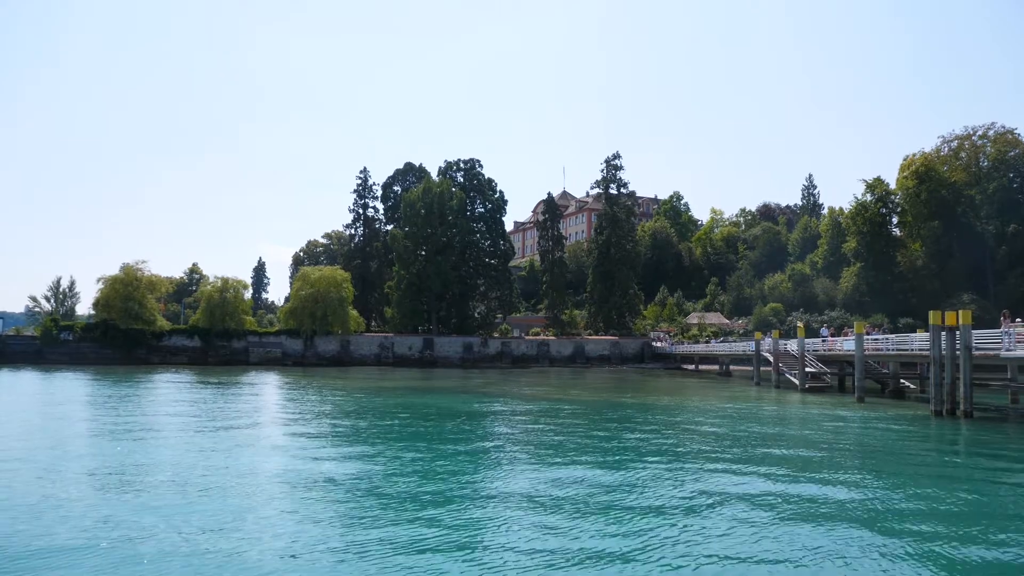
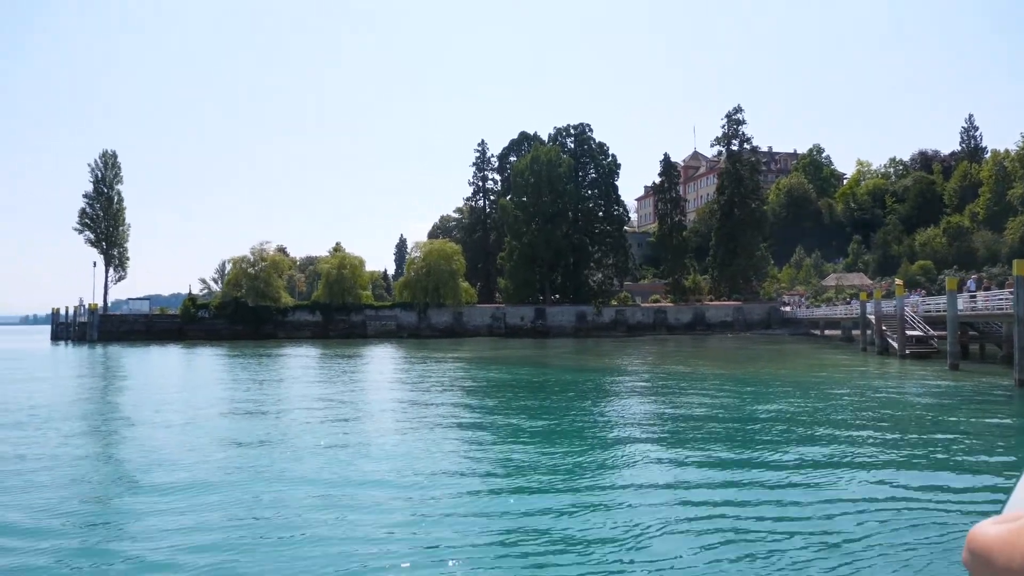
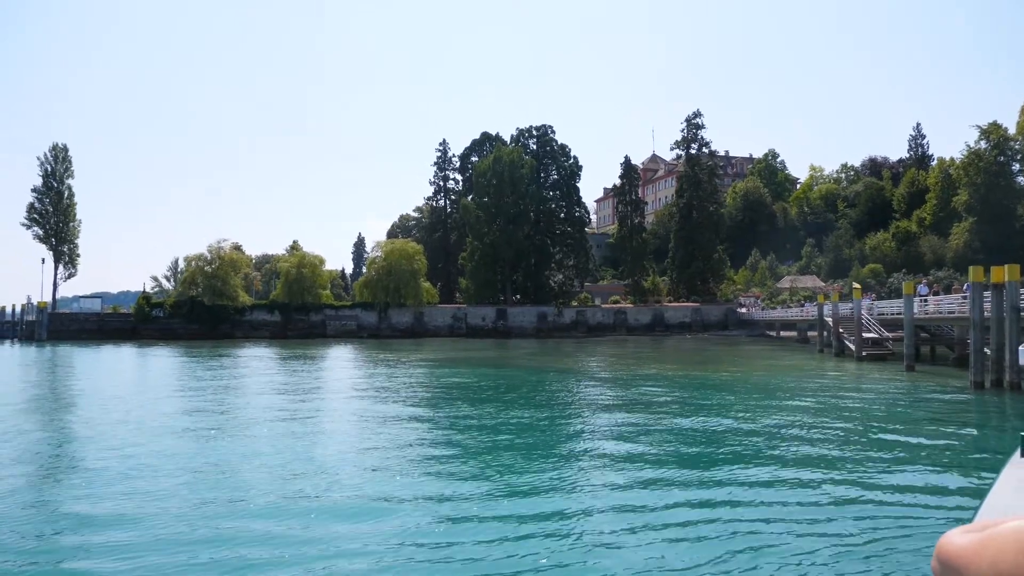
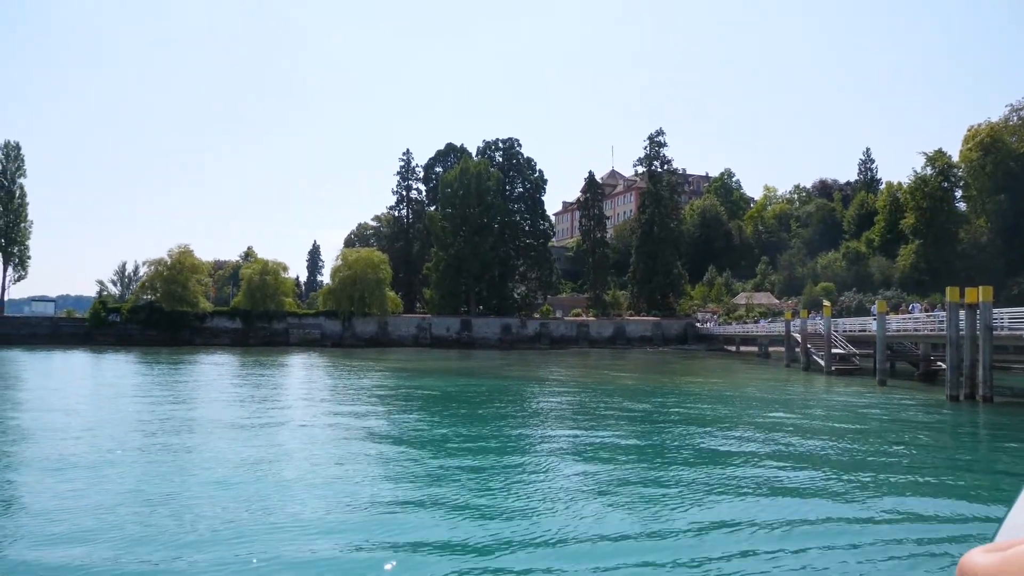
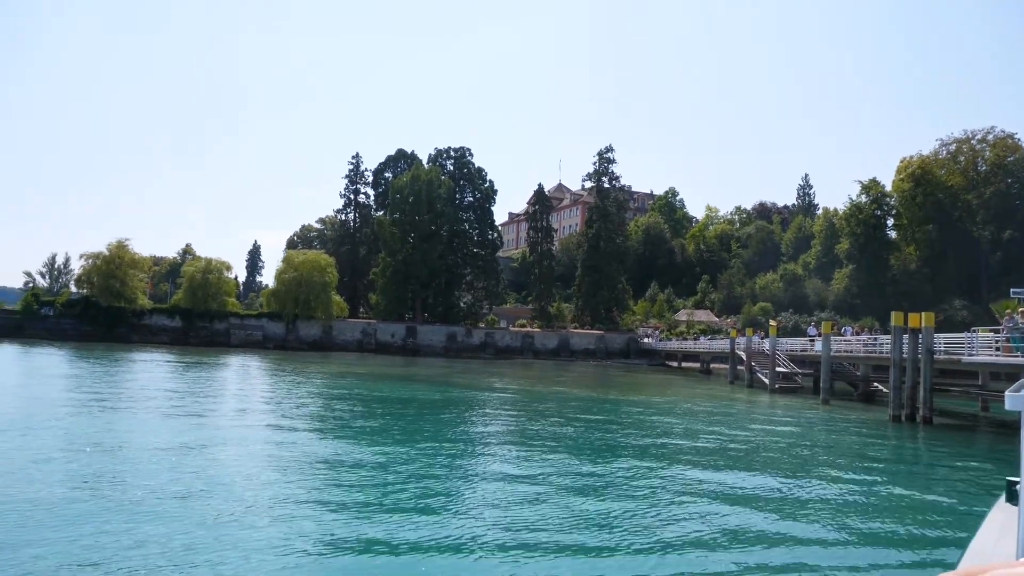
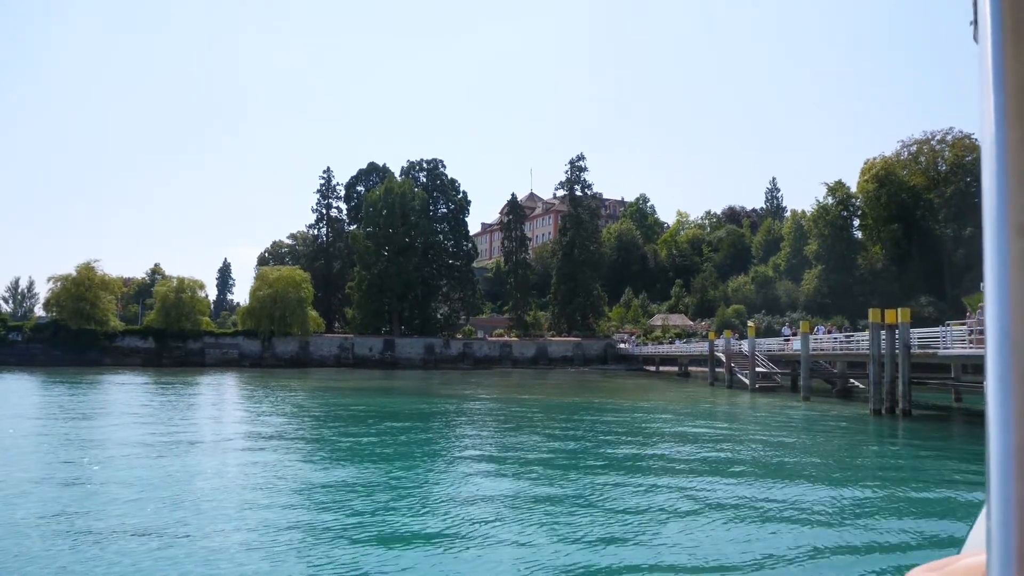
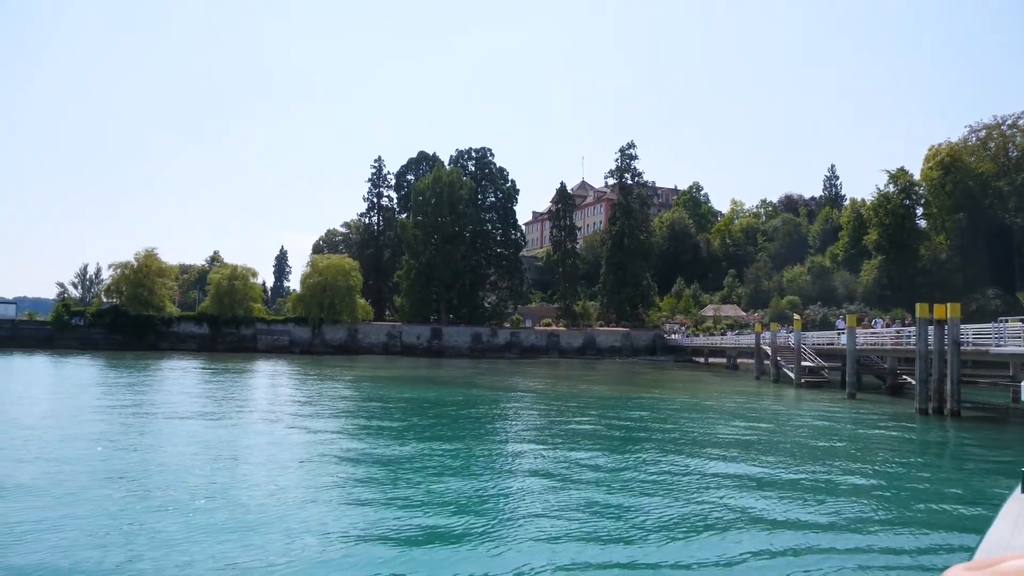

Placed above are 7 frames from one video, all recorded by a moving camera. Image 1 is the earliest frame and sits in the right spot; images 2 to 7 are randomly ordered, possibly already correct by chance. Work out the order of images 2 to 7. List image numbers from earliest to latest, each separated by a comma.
6, 5, 7, 4, 3, 2
